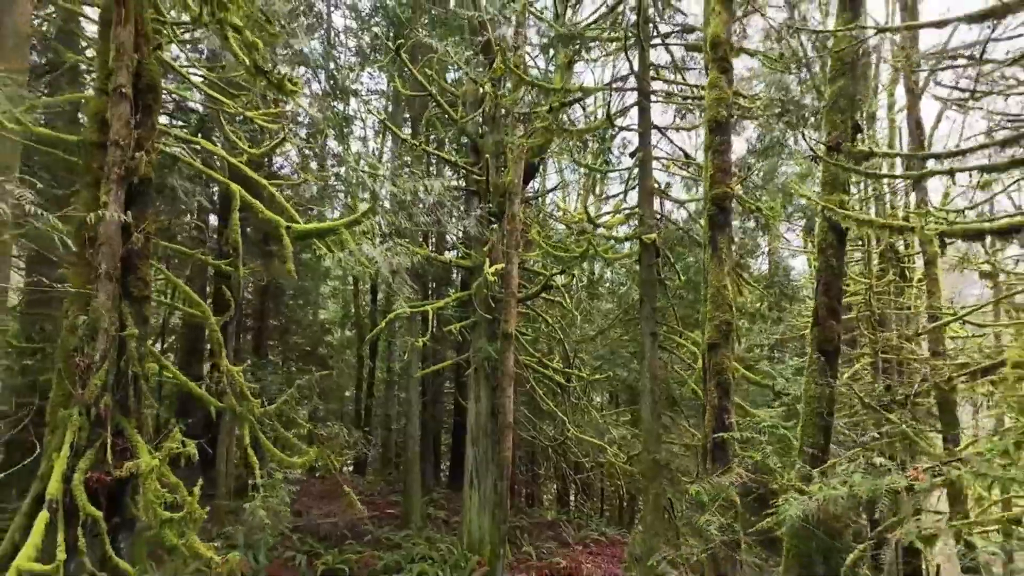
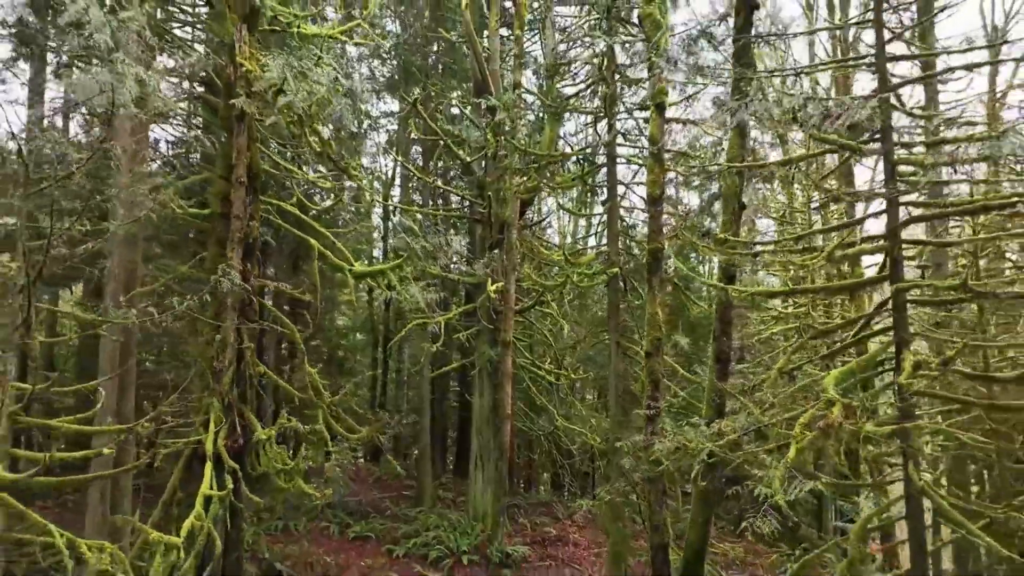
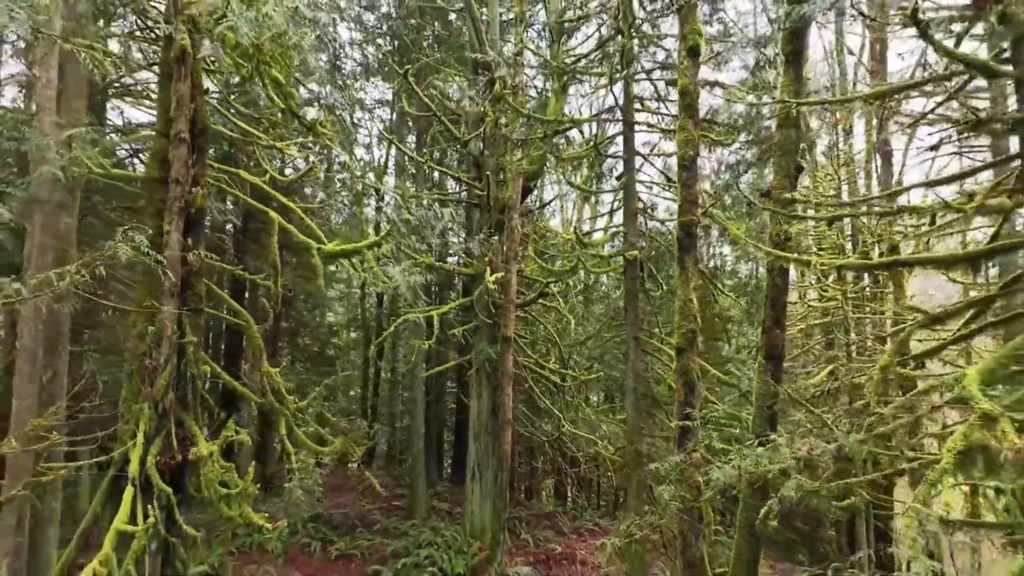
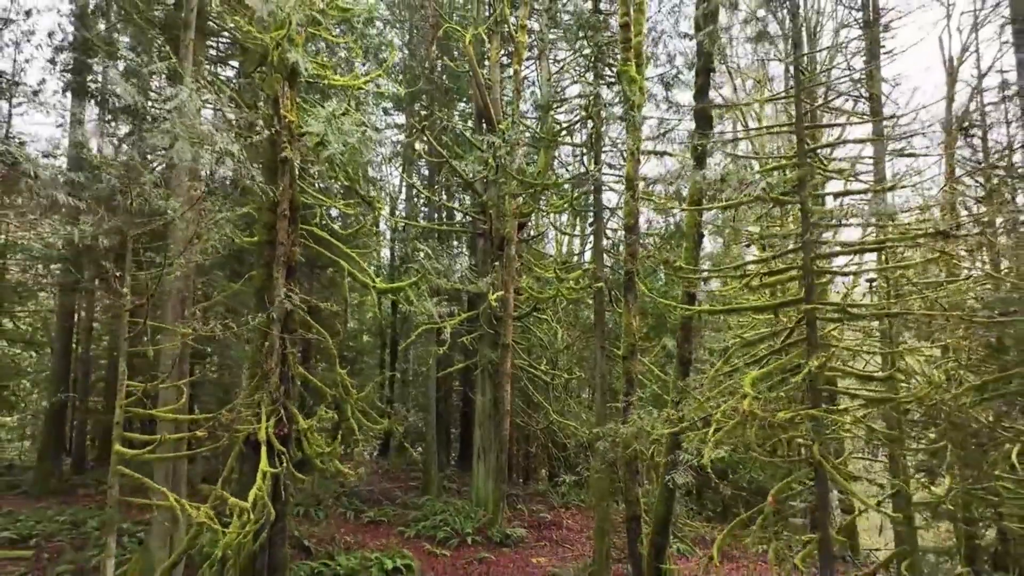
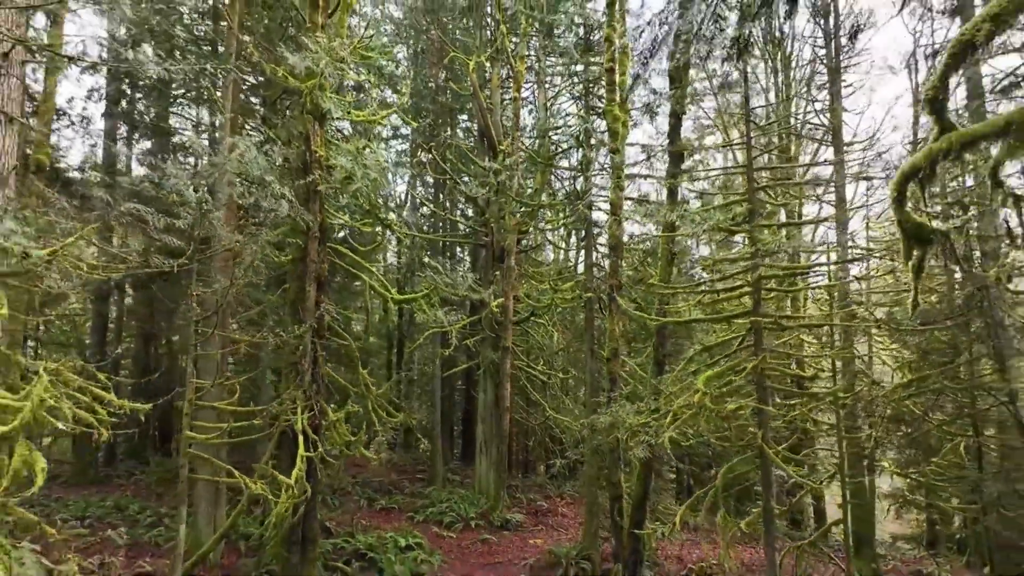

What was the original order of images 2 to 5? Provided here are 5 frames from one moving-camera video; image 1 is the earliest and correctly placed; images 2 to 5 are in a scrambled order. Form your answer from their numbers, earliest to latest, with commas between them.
3, 2, 4, 5
